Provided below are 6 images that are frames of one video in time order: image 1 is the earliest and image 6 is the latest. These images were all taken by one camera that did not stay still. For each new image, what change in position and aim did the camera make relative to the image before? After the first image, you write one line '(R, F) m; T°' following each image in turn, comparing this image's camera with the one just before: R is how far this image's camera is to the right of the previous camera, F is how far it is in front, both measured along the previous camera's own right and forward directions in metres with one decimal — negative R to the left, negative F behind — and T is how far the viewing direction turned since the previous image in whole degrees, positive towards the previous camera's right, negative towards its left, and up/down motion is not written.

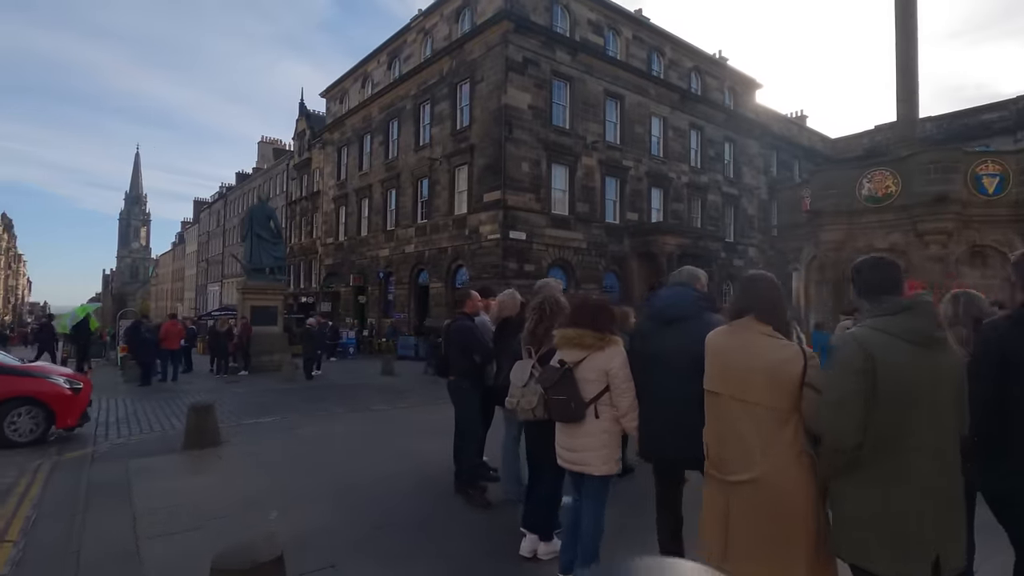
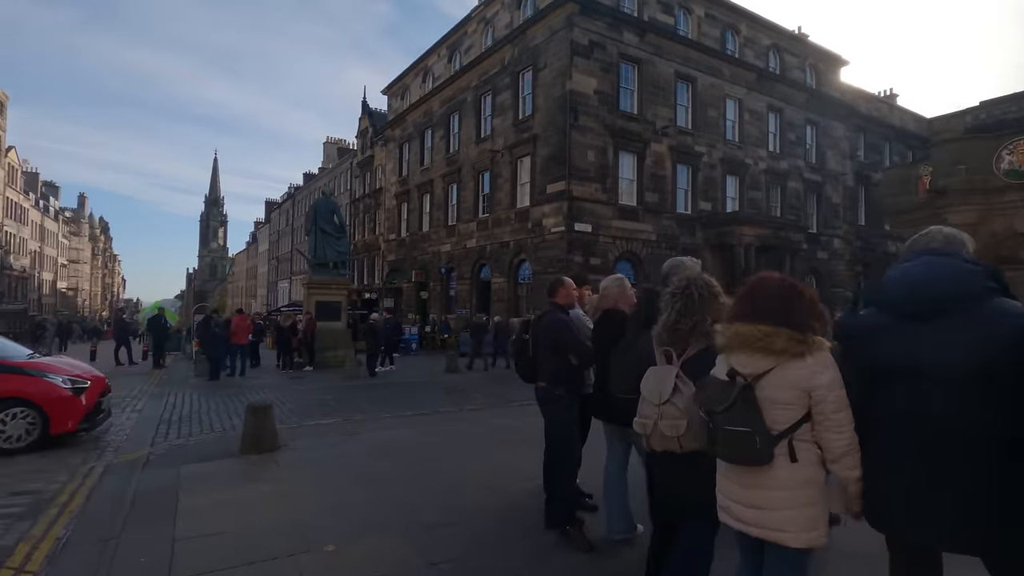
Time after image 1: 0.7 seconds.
(-0.4, +1.0) m; -6°
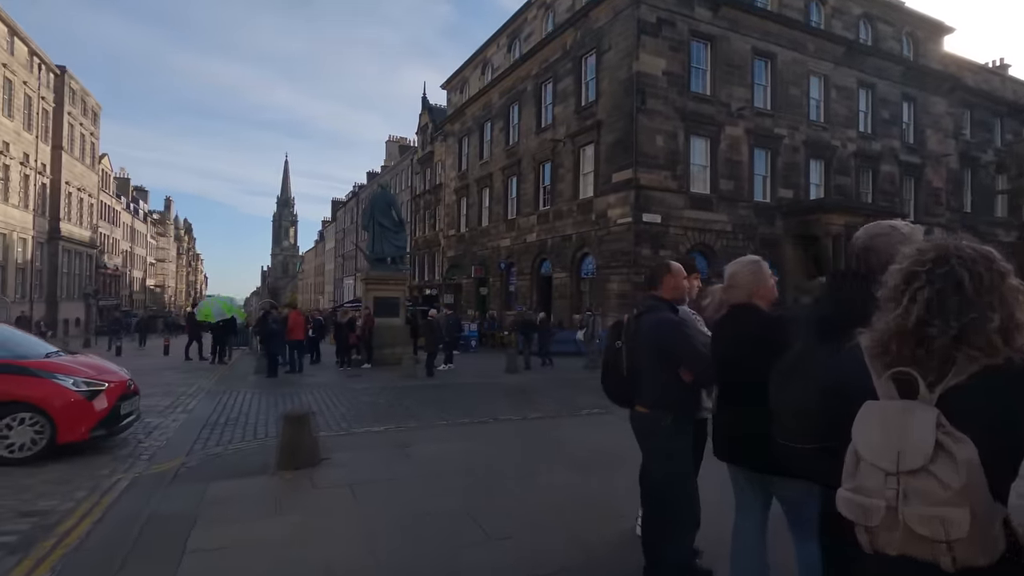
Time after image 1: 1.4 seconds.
(-0.2, +1.1) m; -6°
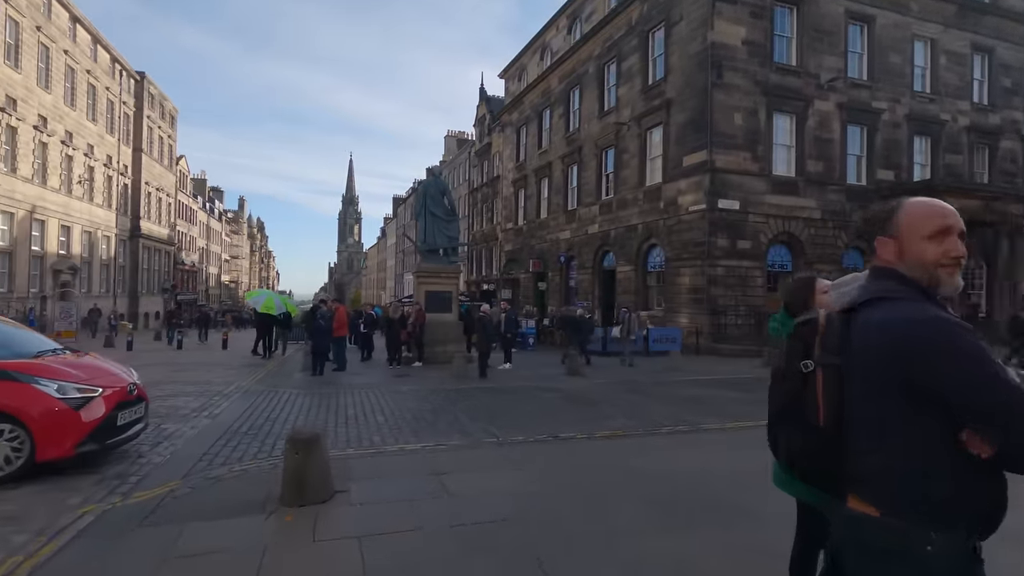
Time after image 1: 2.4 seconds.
(-0.1, +1.5) m; -6°
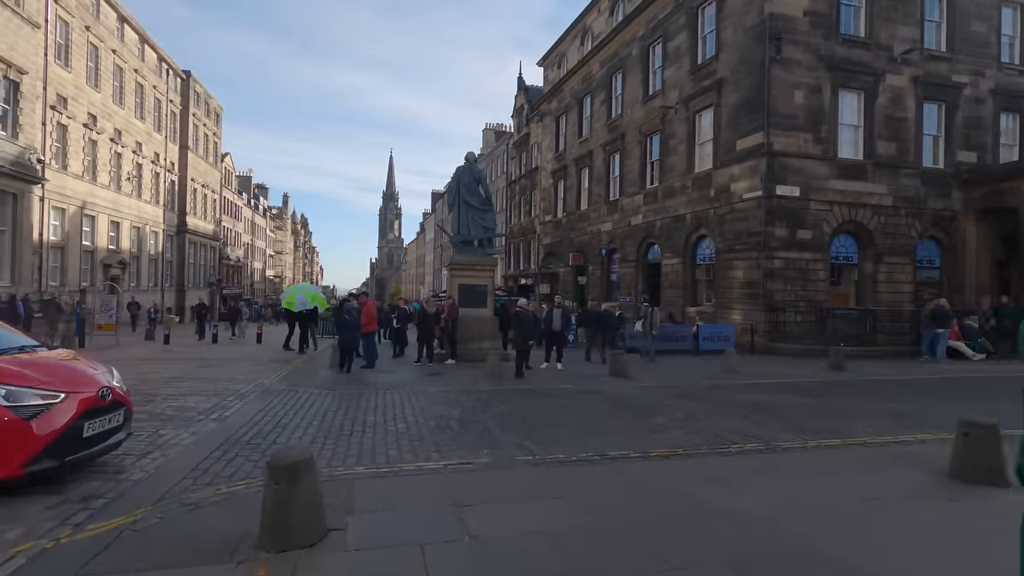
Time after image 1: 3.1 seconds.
(0.0, +1.1) m; -4°
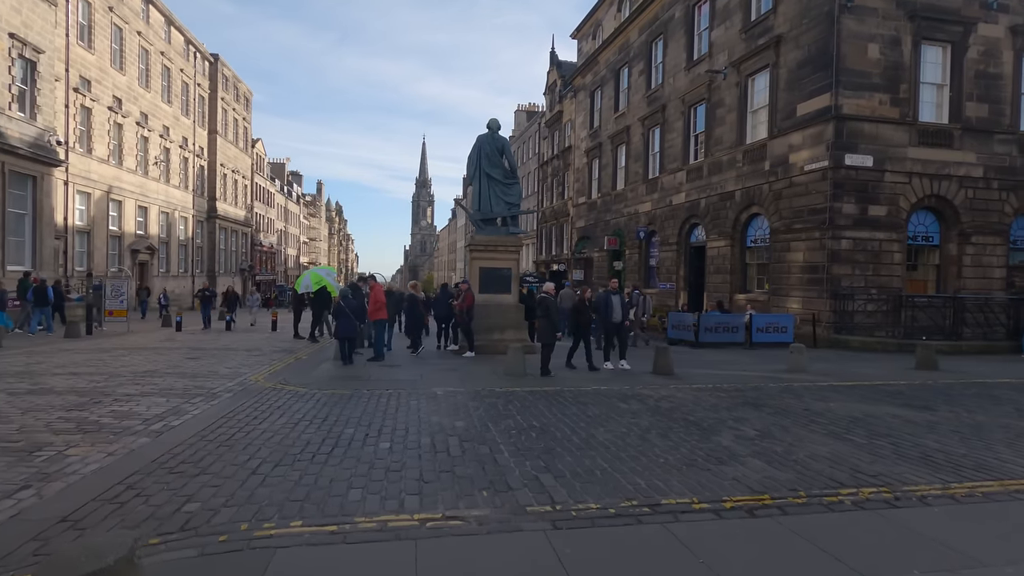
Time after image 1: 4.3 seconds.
(+0.2, +1.9) m; -4°
